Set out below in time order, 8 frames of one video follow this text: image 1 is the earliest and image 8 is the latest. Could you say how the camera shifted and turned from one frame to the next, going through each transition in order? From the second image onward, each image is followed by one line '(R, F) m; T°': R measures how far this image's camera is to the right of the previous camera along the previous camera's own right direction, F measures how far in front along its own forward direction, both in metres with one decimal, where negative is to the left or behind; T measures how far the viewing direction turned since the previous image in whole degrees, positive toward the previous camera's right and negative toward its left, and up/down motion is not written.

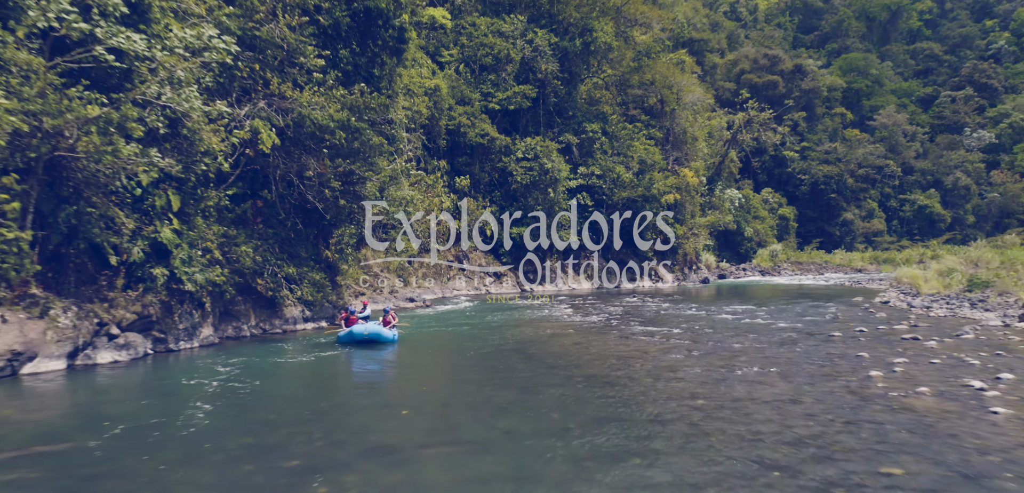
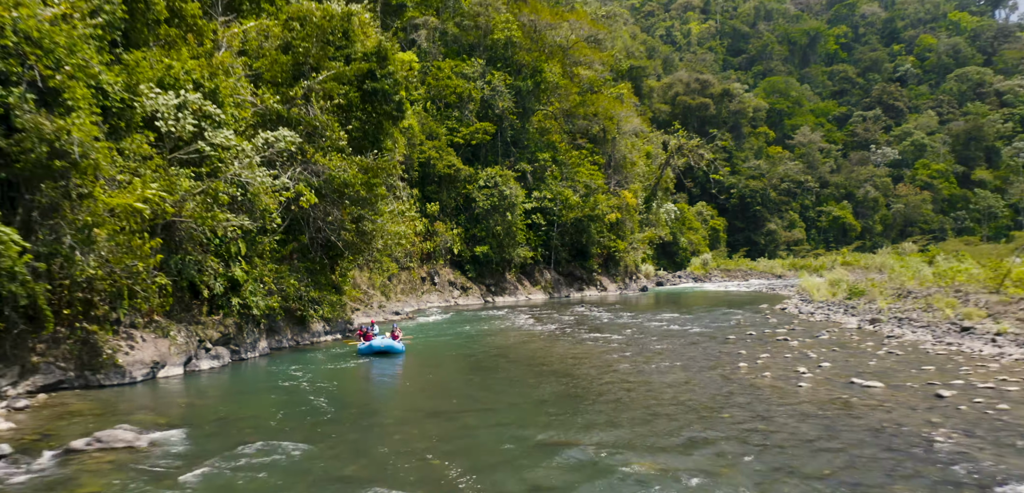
(-0.4, -2.2) m; +4°
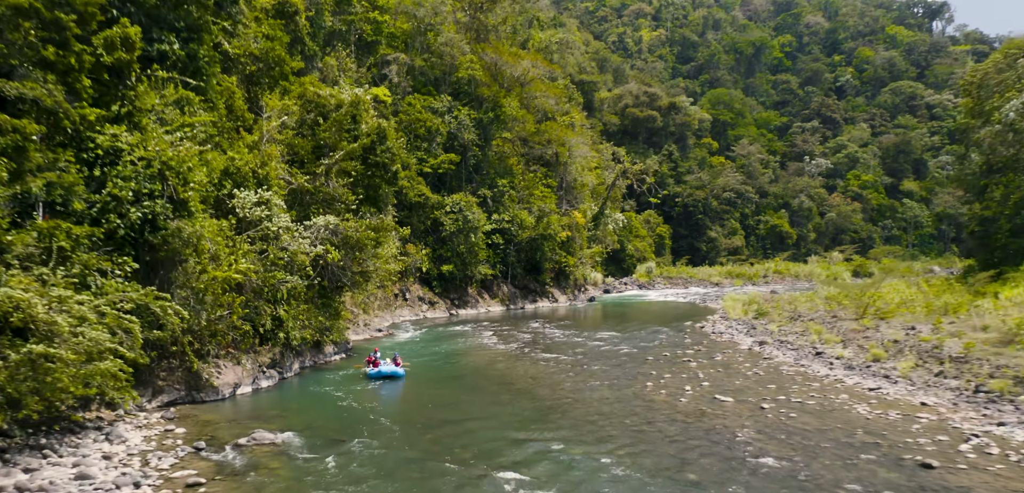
(-0.3, -2.9) m; +4°
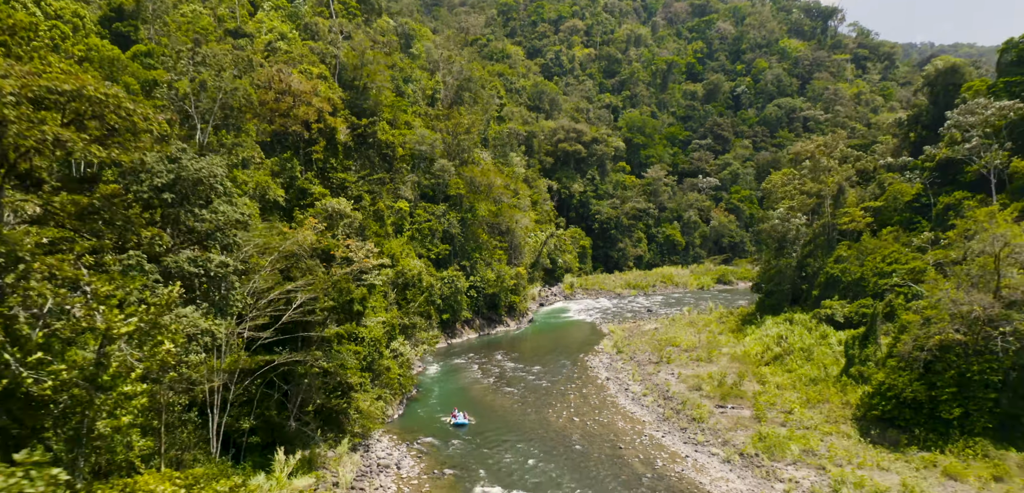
(-1.5, -14.6) m; +5°
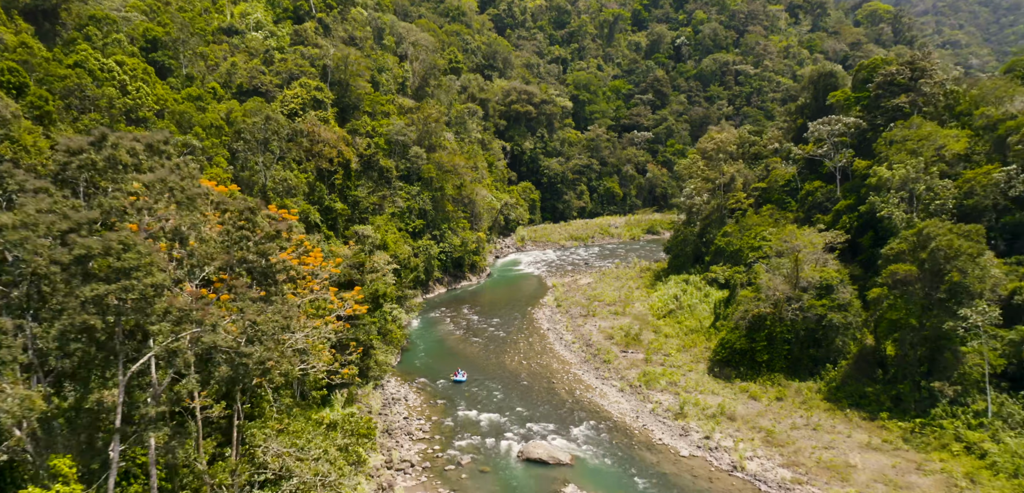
(-0.5, -9.8) m; +4°
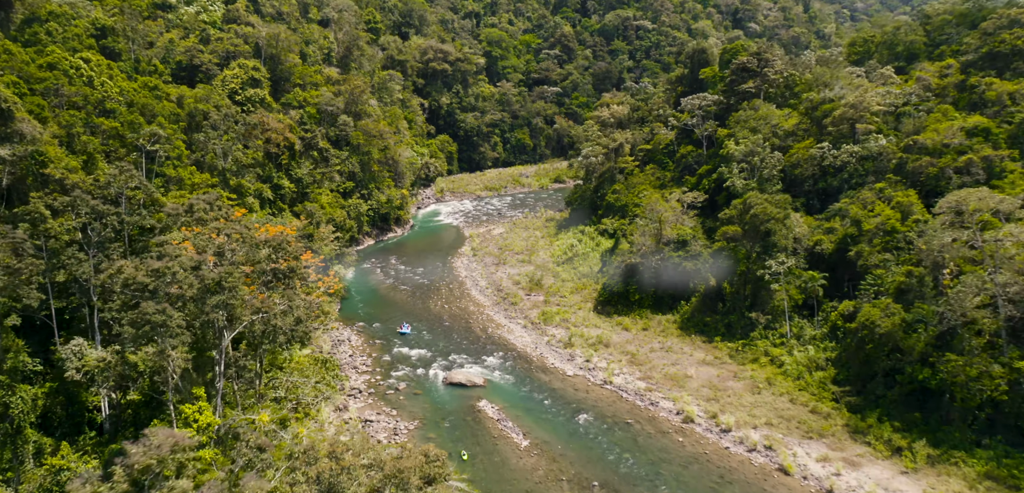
(-0.2, -7.1) m; +6°
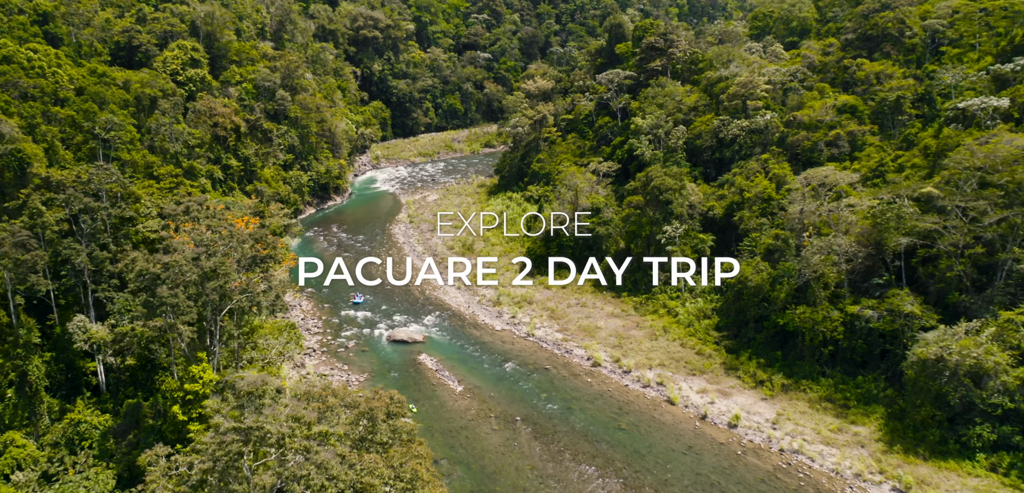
(+0.1, -4.7) m; +5°
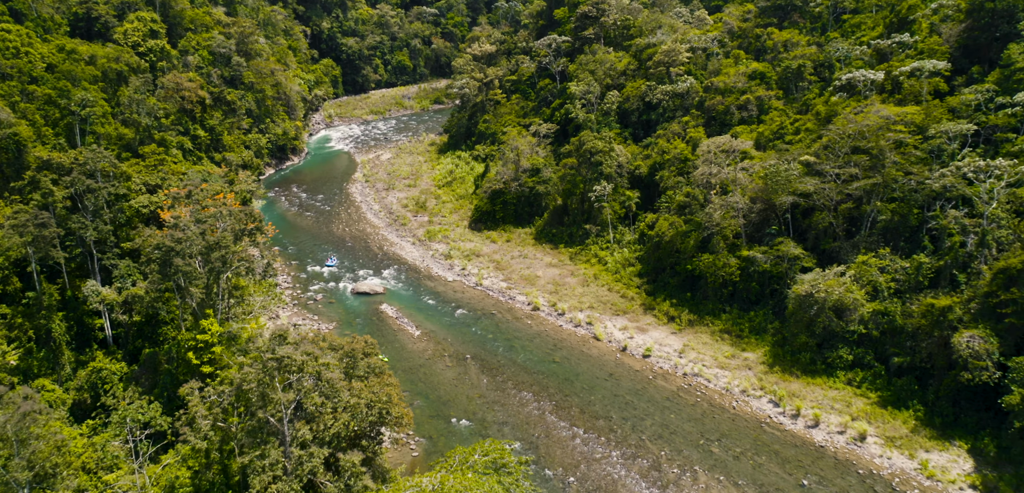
(+0.3, -5.0) m; +4°
